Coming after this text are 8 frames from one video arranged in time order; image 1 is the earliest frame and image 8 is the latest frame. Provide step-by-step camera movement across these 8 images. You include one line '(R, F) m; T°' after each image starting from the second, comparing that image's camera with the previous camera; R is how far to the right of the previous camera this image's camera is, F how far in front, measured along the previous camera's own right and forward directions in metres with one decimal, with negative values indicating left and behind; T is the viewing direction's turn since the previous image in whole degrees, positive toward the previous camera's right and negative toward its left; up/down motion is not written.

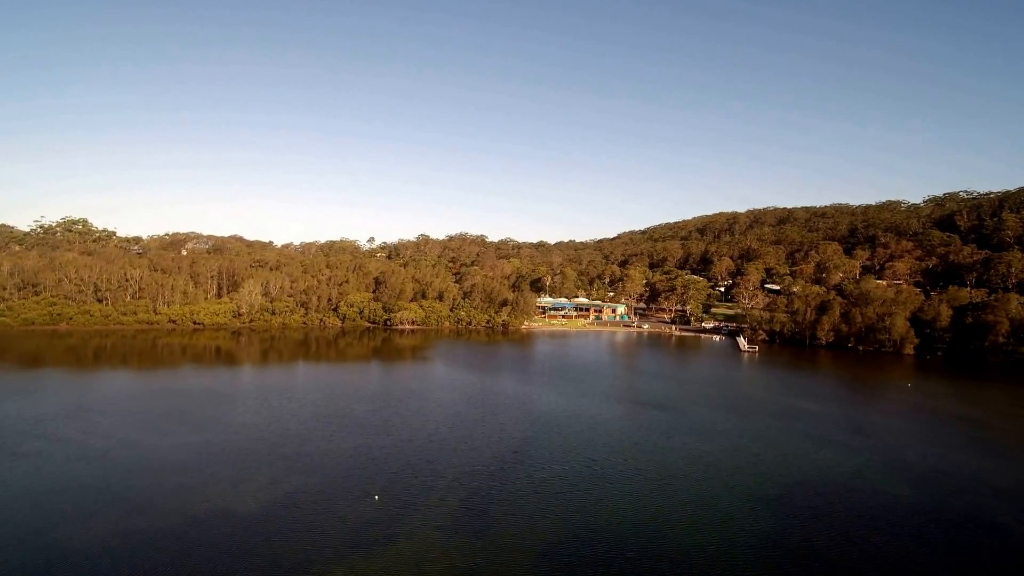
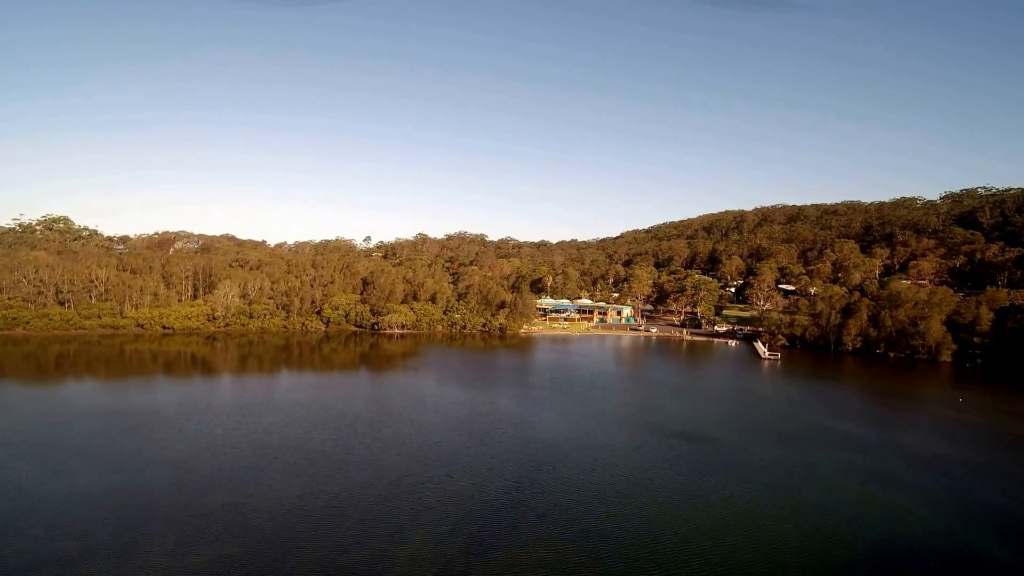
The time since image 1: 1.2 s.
(+0.3, +5.0) m; 0°
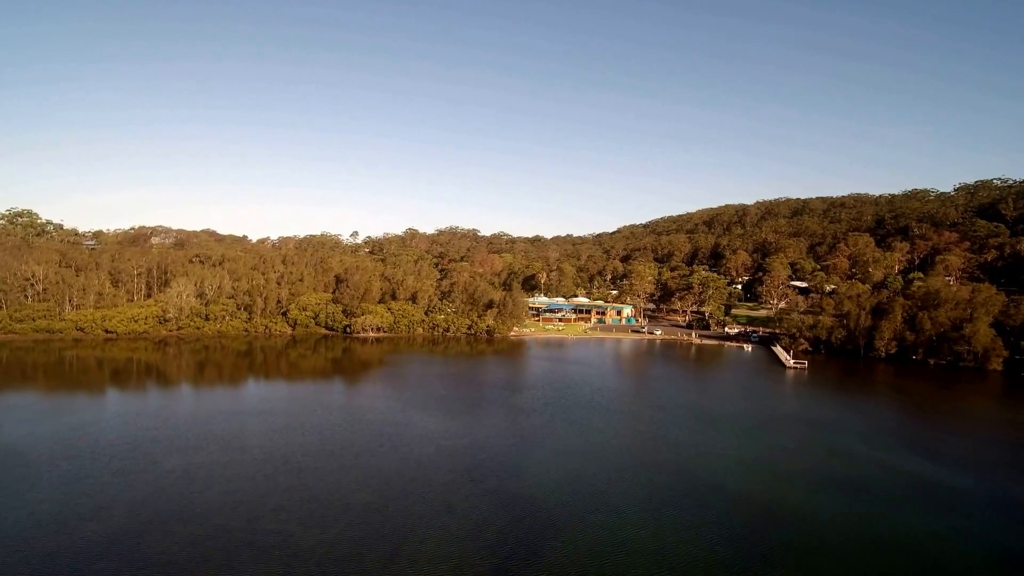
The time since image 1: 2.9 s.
(+0.4, +6.5) m; 0°
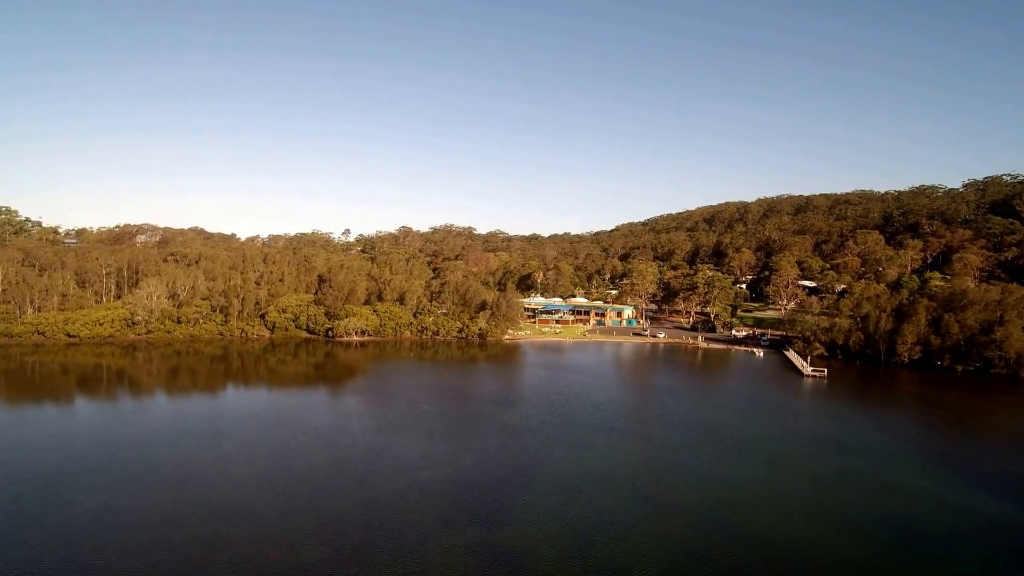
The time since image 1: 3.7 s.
(+0.2, +3.6) m; 0°
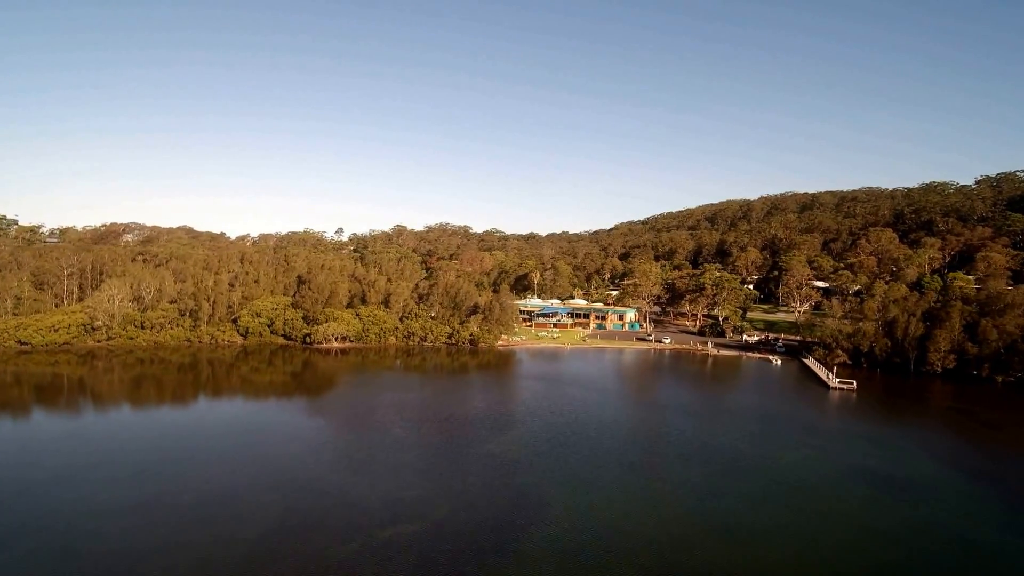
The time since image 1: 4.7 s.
(+0.2, +4.1) m; 0°
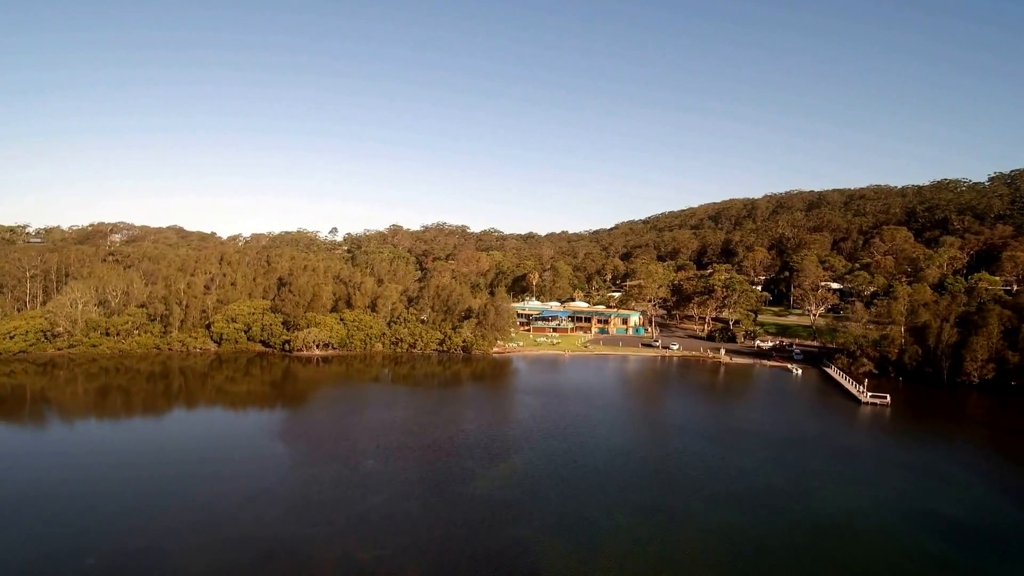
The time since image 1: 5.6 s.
(+0.1, +3.6) m; 0°
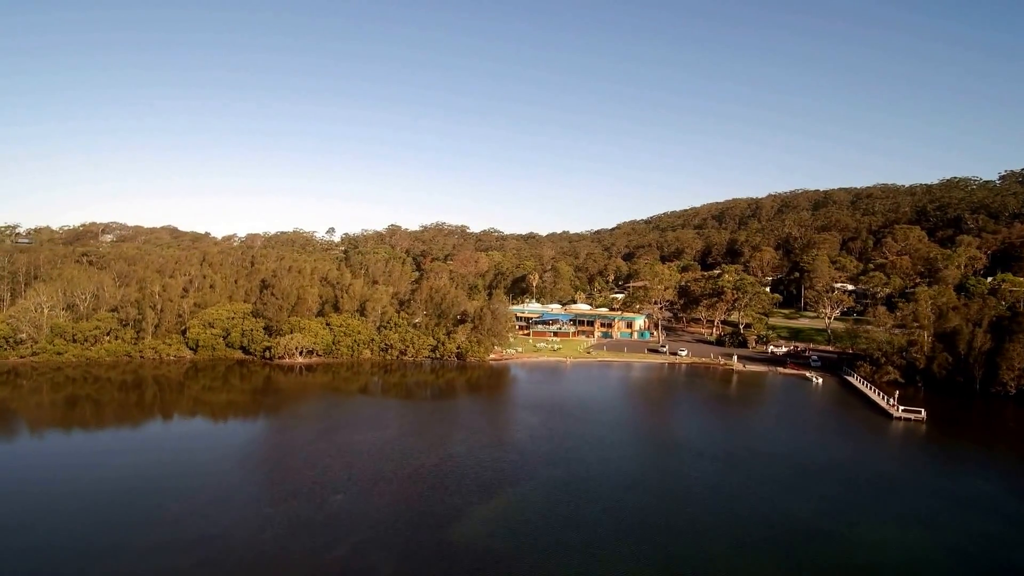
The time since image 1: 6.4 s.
(+0.2, +2.9) m; 0°
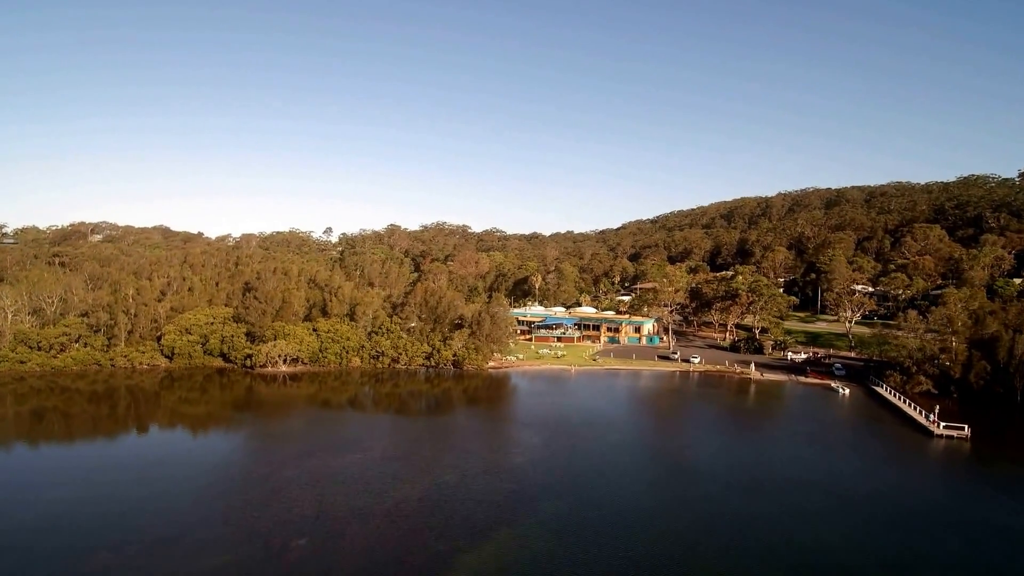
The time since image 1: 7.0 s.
(+0.1, +3.0) m; 0°
